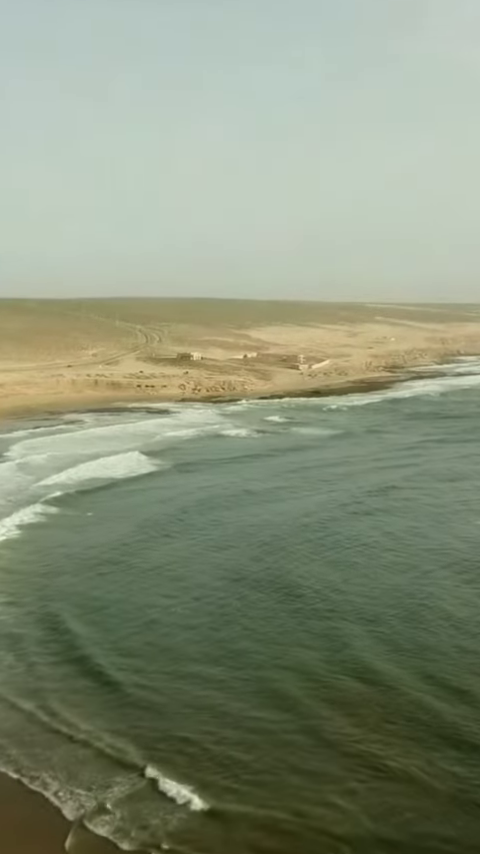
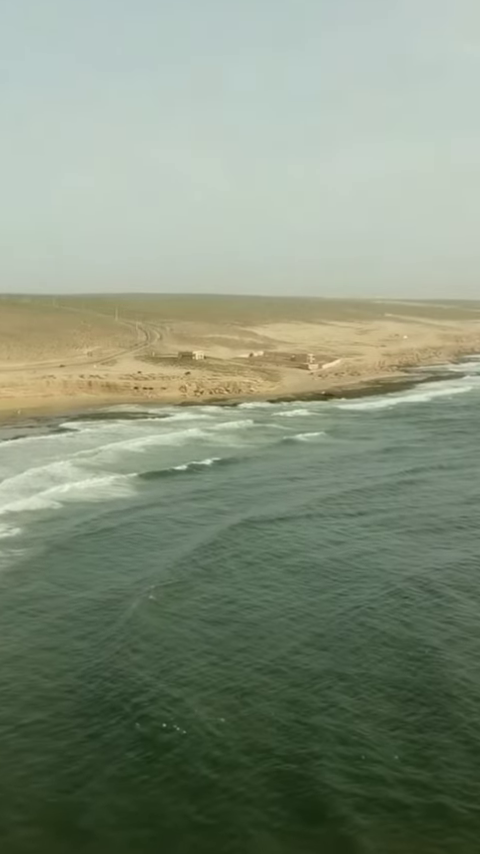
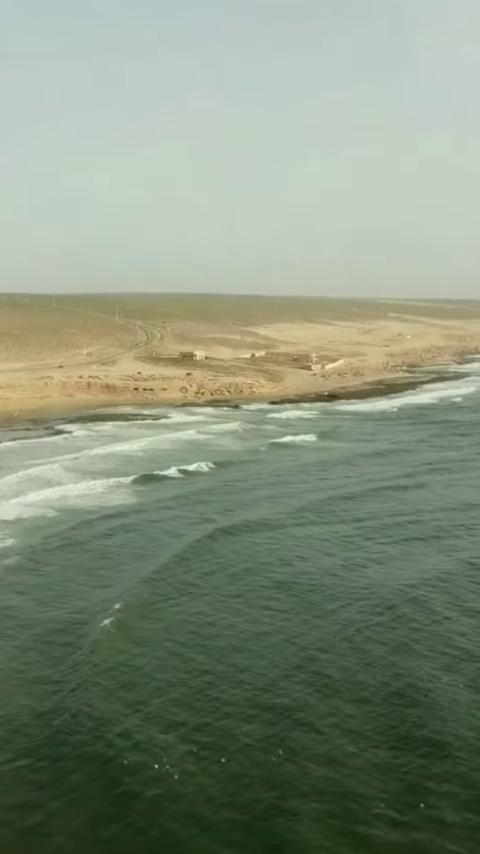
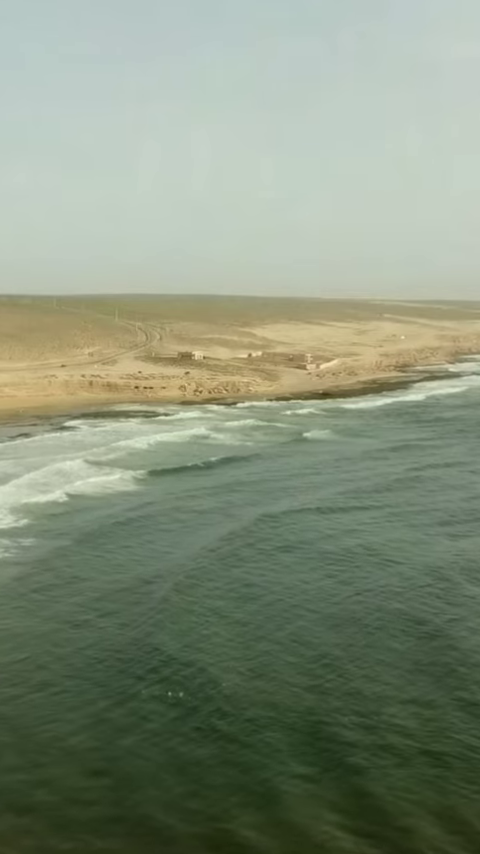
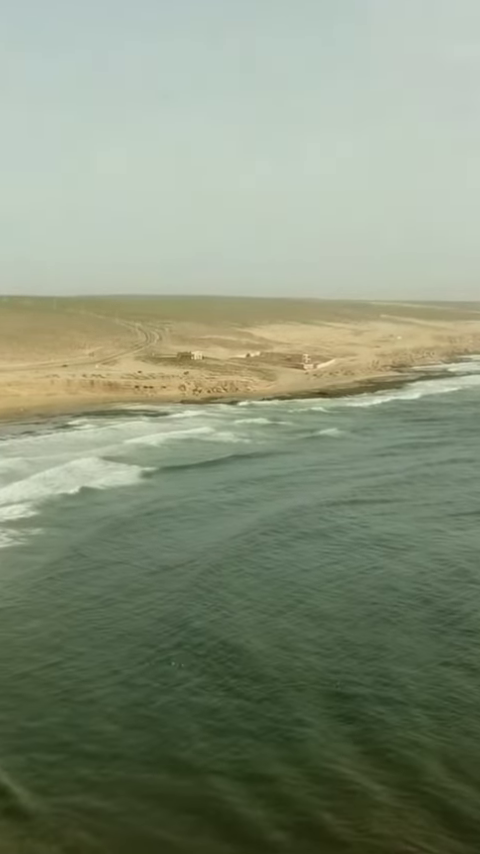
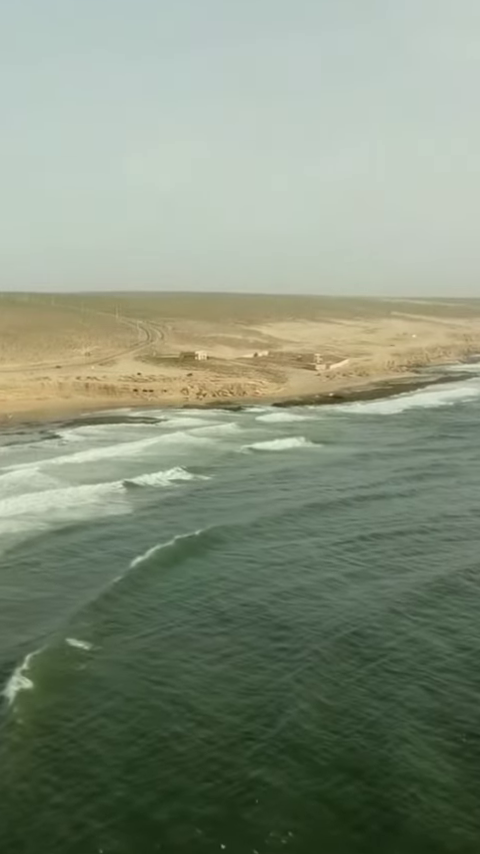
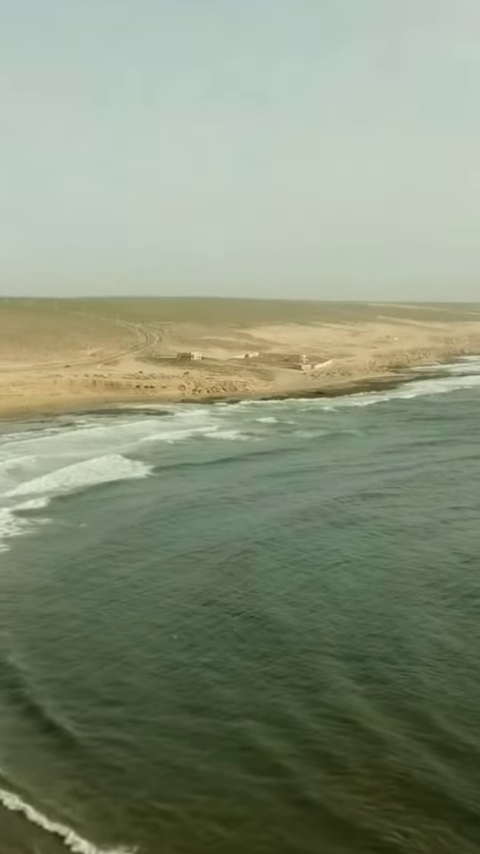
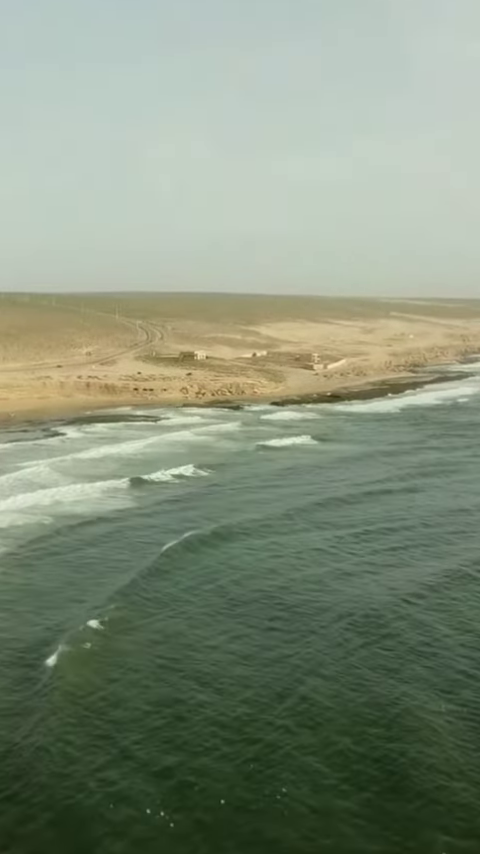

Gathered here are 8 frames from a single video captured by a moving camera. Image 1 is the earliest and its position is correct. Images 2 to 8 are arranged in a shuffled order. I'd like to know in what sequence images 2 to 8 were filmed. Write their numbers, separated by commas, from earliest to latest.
7, 5, 4, 2, 3, 8, 6
